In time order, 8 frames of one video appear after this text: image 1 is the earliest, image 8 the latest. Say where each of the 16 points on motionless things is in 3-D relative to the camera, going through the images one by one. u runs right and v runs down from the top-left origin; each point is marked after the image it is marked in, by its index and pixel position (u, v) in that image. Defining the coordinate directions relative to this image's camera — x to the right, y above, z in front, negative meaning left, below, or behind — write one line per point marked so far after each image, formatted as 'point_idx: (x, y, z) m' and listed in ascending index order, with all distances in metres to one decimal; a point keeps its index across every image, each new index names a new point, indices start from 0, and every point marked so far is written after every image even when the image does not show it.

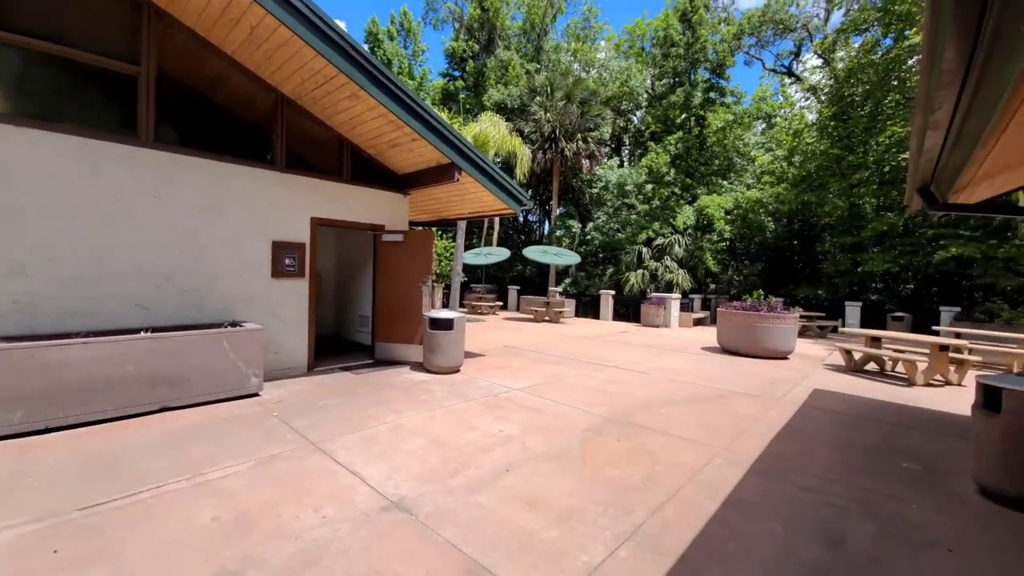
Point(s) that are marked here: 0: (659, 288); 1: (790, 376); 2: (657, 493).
0: (+6.7, 0.0, +19.0) m
1: (+5.5, -1.7, +8.2) m
2: (+1.2, -1.7, +3.4) m
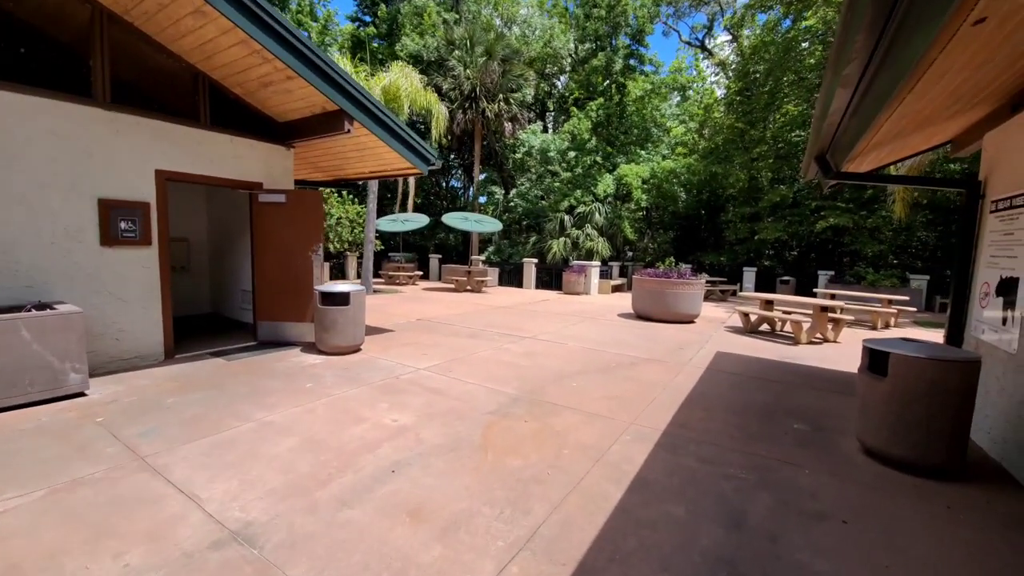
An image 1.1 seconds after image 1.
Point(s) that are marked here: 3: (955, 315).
0: (+3.1, +1.5, +19.2) m
1: (+3.8, -1.1, +8.6) m
2: (+0.3, -1.4, +3.0) m
3: (+5.0, -0.3, +4.7) m
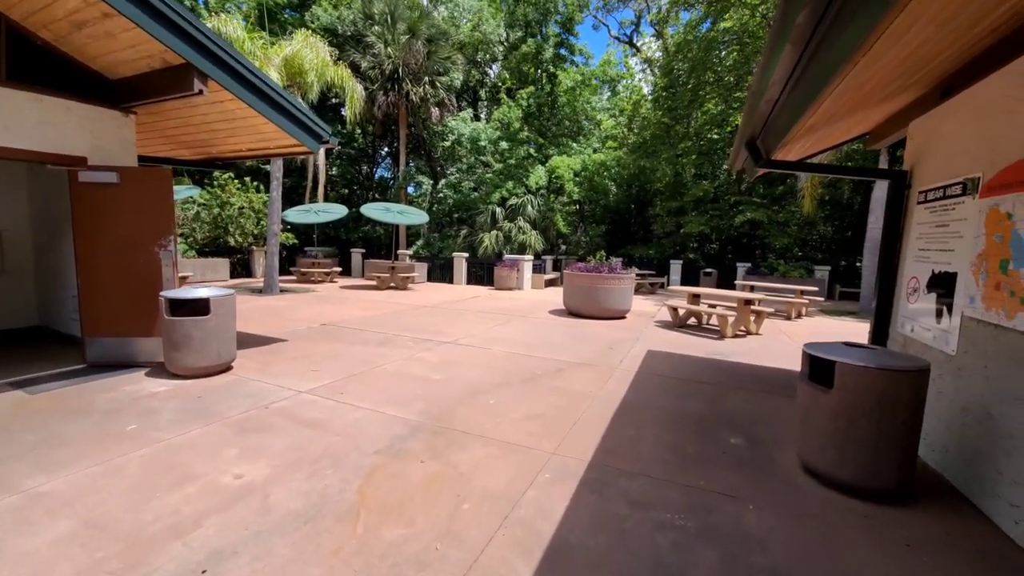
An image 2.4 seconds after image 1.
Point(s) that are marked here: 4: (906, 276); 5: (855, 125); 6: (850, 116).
0: (0.0, +1.7, +18.5) m
1: (+2.2, -1.0, +8.2) m
2: (-0.3, -1.5, +2.2) m
3: (+4.0, -0.3, +4.5) m
4: (+3.9, +0.1, +4.1) m
5: (+3.9, +1.8, +4.7) m
6: (+3.6, +1.8, +4.4) m
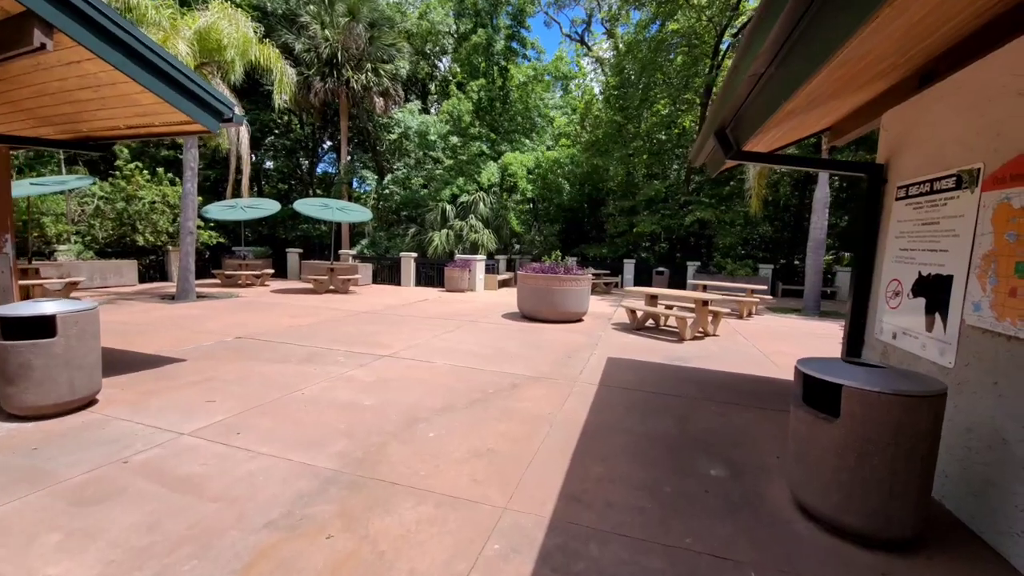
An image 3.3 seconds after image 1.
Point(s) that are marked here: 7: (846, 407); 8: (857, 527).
0: (-2.1, +1.7, +17.7) m
1: (+1.3, -1.0, +7.6) m
2: (-0.6, -1.6, +1.4) m
3: (+3.5, -0.3, +4.2) m
4: (+3.4, +0.1, +3.8) m
5: (+3.3, +1.8, +4.4) m
6: (+3.1, +1.8, +4.0) m
7: (+2.0, -0.7, +2.4) m
8: (+2.0, -1.4, +2.4) m
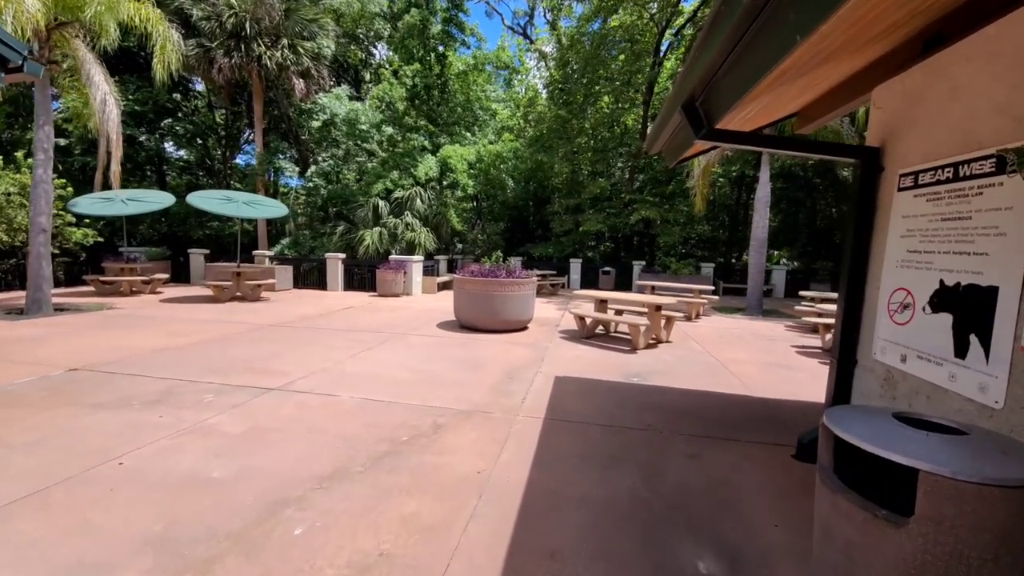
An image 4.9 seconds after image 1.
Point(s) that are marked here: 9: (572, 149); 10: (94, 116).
0: (-4.4, +1.5, +16.2) m
1: (+0.2, -1.1, +6.6) m
2: (-0.9, -1.7, +0.3) m
3: (+2.8, -0.4, +3.5) m
4: (+2.8, 0.0, +3.1) m
5: (+2.6, +1.7, +3.6) m
6: (+2.4, +1.7, +3.3) m
7: (+1.5, -0.8, +1.6) m
8: (+1.6, -1.5, +1.6) m
9: (+2.7, +6.2, +18.4) m
10: (-11.0, +4.5, +10.9) m
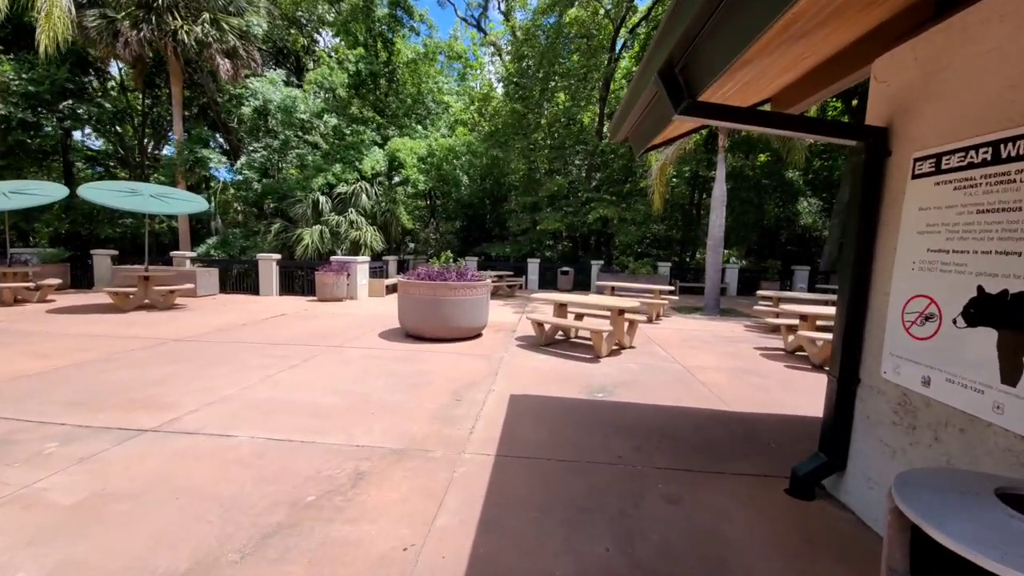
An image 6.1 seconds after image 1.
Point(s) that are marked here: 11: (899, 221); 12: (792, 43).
0: (-6.1, +1.4, +14.9) m
1: (-0.5, -1.2, +5.9) m
2: (-0.9, -1.8, -0.6) m
3: (+2.4, -0.4, +2.9) m
4: (+2.4, 0.0, +2.6) m
5: (+2.1, +1.7, +3.1) m
6: (+2.0, +1.7, +2.7) m
7: (+1.3, -0.9, +0.9) m
8: (+1.4, -1.6, +1.0) m
9: (+0.7, +6.1, +17.7) m
10: (-12.2, +4.3, +9.0) m
11: (+2.5, +0.4, +2.7) m
12: (+1.9, +1.6, +2.8) m
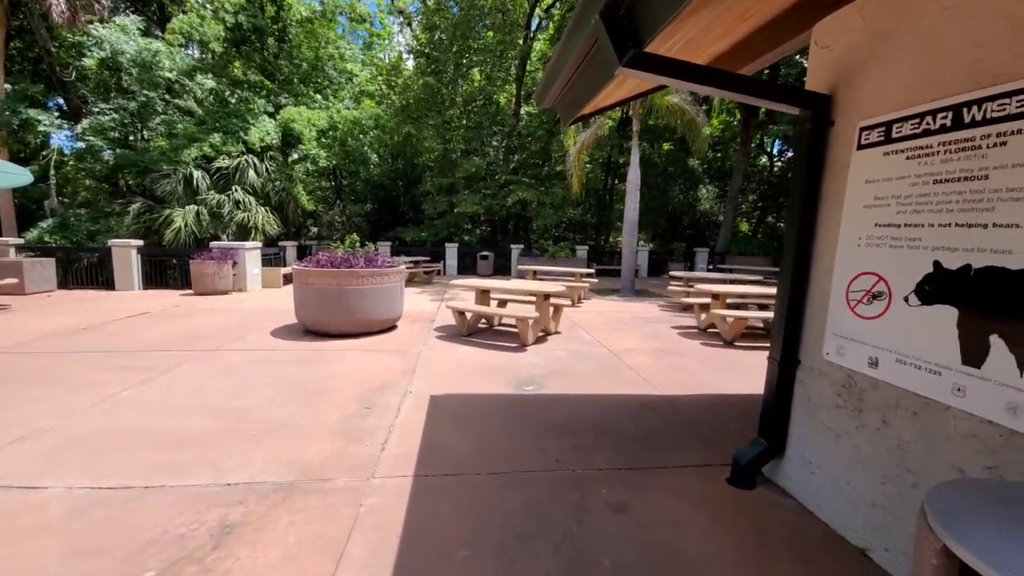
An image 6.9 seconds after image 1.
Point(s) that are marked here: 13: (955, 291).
0: (-8.8, +1.7, +12.8) m
1: (-1.5, -1.0, +5.1) m
2: (-0.6, -1.9, -1.3) m
3: (+1.9, -0.3, +2.8) m
4: (+2.0, +0.1, +2.5) m
5: (+1.6, +1.8, +2.8) m
6: (+1.5, +1.8, +2.4) m
7: (+1.2, -0.8, +0.6) m
8: (+1.3, -1.5, +0.7) m
9: (-2.8, +6.7, +16.7) m
10: (-13.7, +4.3, +5.8) m
11: (+2.0, +0.6, +2.5) m
12: (+1.3, +1.8, +2.4) m
13: (+2.0, 0.0, +1.9) m
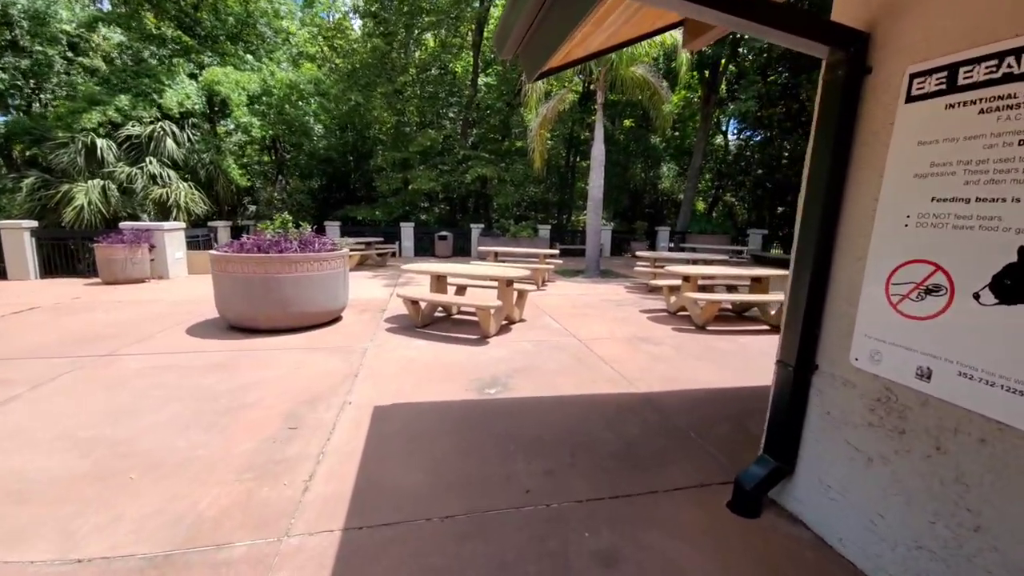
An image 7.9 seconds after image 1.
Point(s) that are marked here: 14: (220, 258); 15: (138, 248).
0: (-9.9, +2.0, +11.2) m
1: (-1.9, -0.9, +4.4) m
2: (-0.5, -2.0, -1.9) m
3: (+1.6, -0.2, +2.3) m
4: (+1.8, +0.1, +2.0) m
5: (+1.3, +1.9, +2.2) m
6: (+1.3, +1.8, +1.8) m
7: (+1.2, -0.9, +0.1) m
8: (+1.3, -1.6, +0.3) m
9: (-4.4, +7.4, +15.4) m
10: (-14.2, +4.2, +3.6) m
11: (+1.8, +0.6, +2.0) m
12: (+1.1, +1.8, +1.8) m
13: (+1.9, 0.0, +1.4) m
14: (-3.8, +0.4, +5.4) m
15: (-8.4, +0.9, +9.3) m
